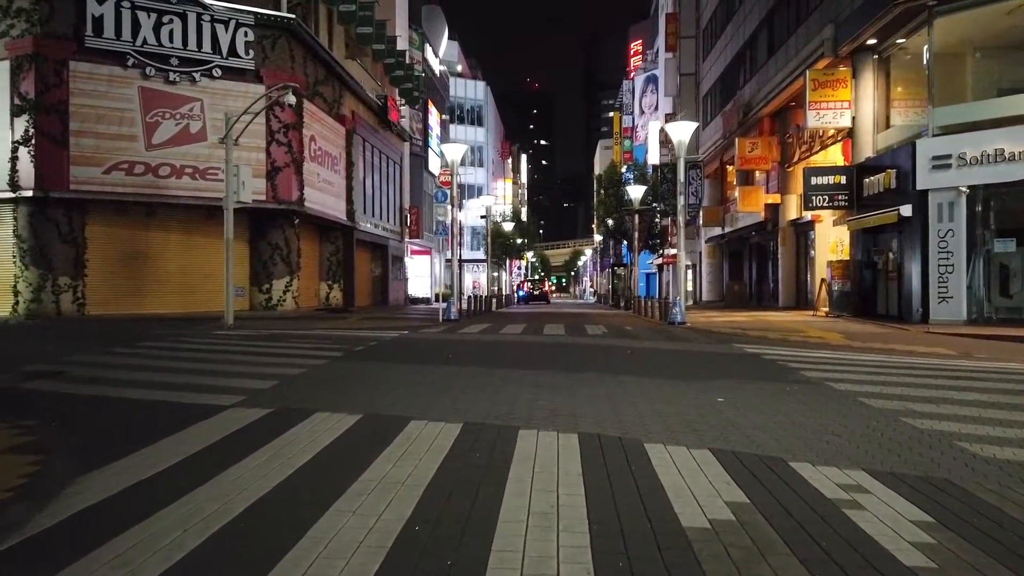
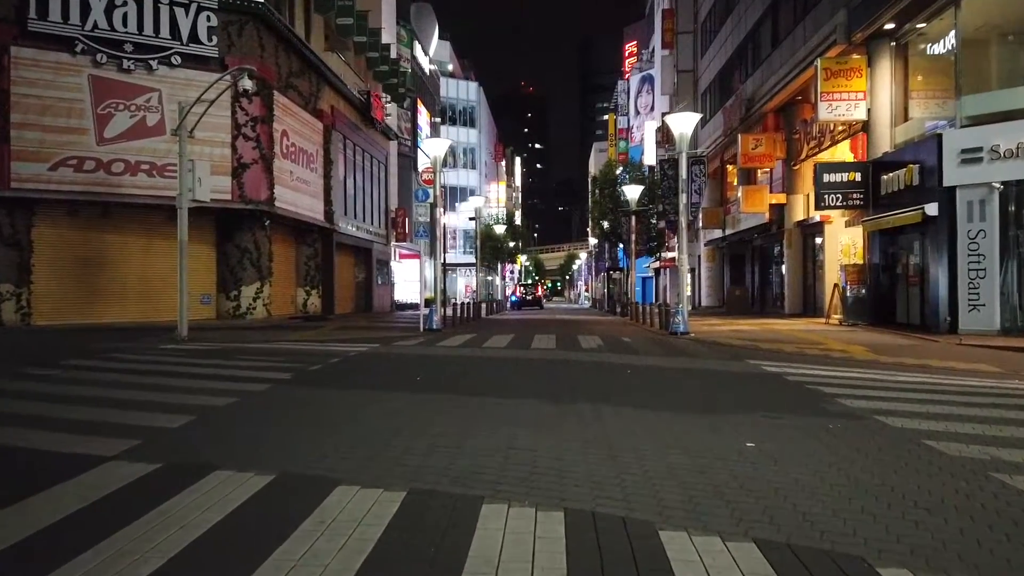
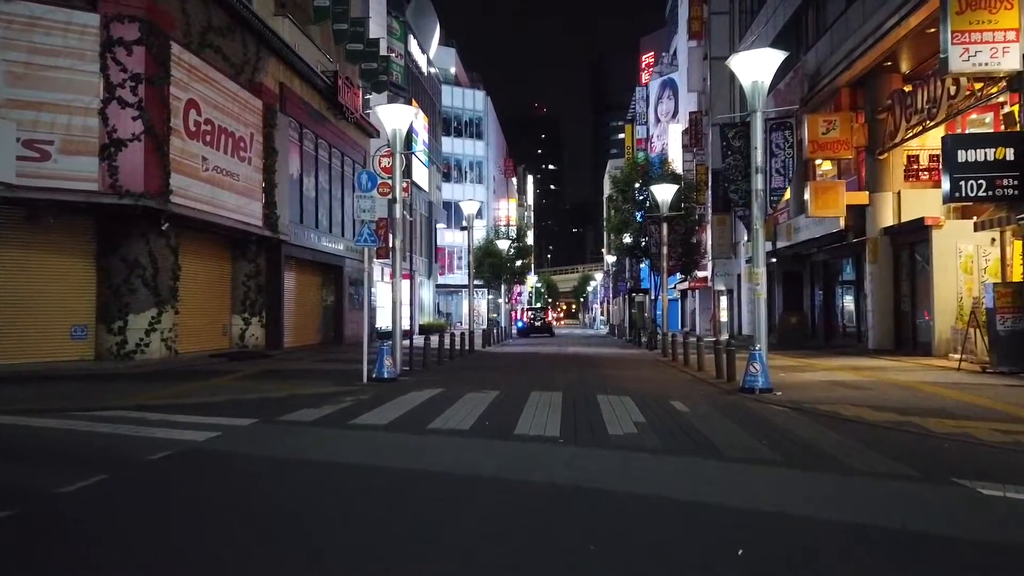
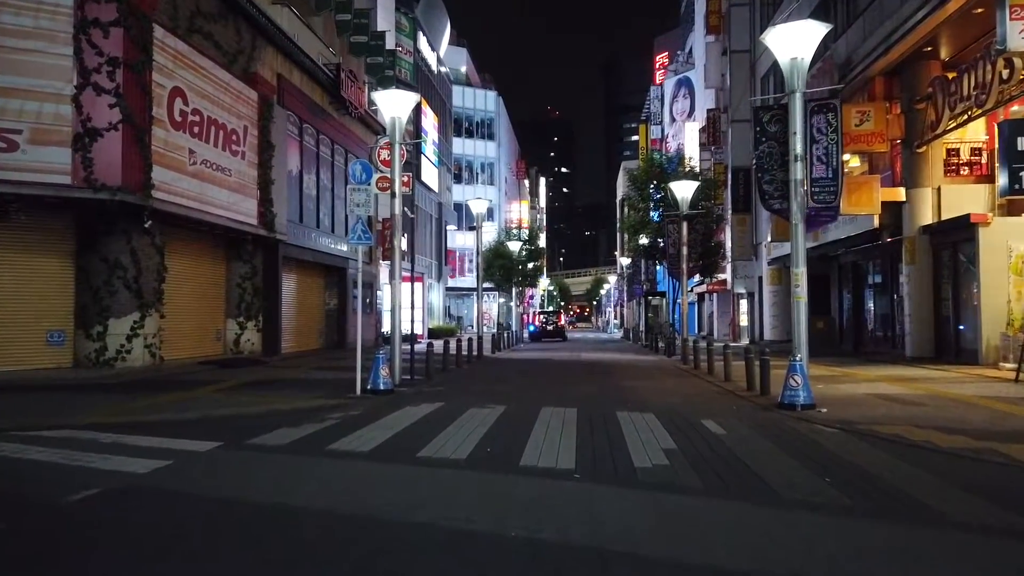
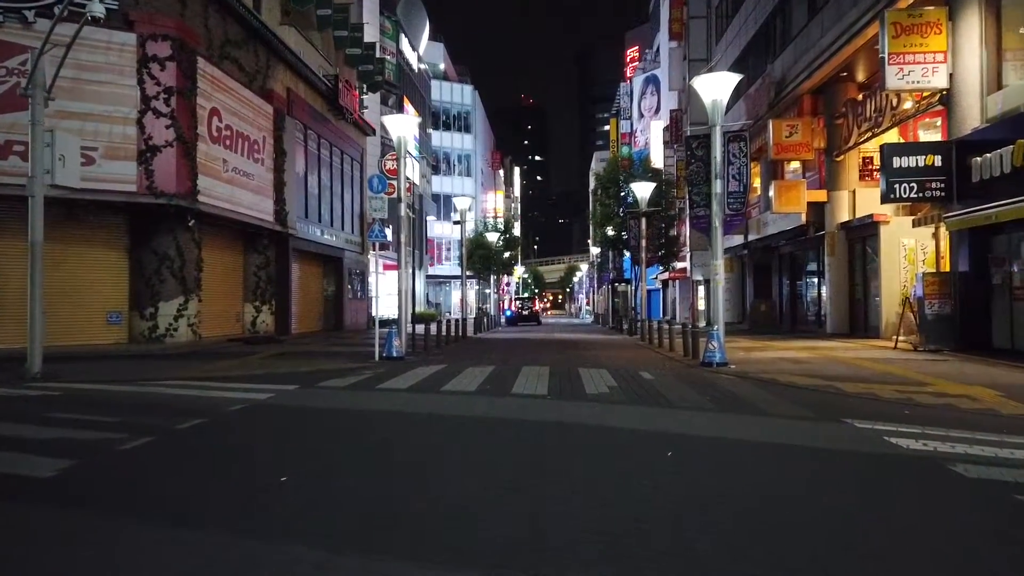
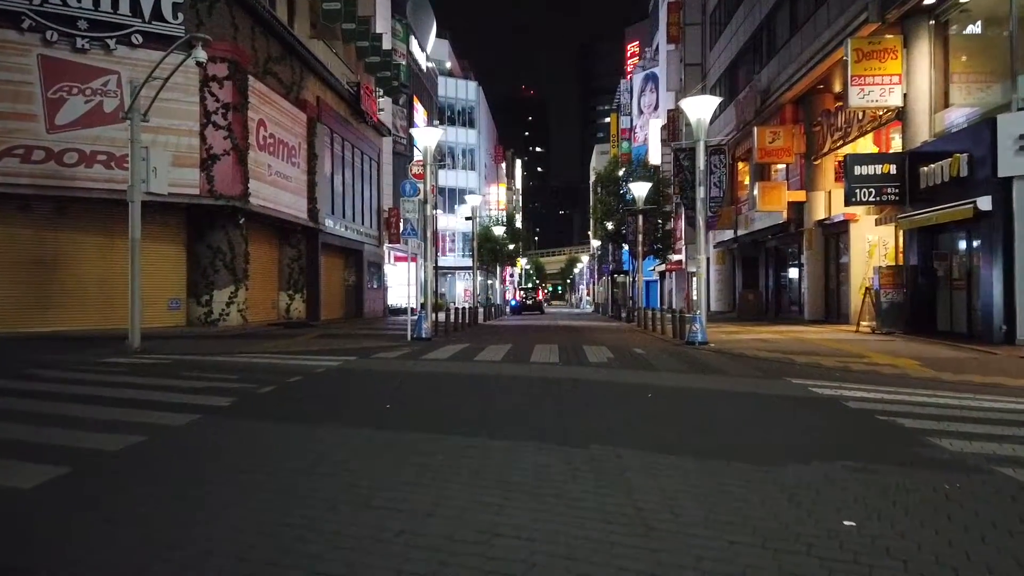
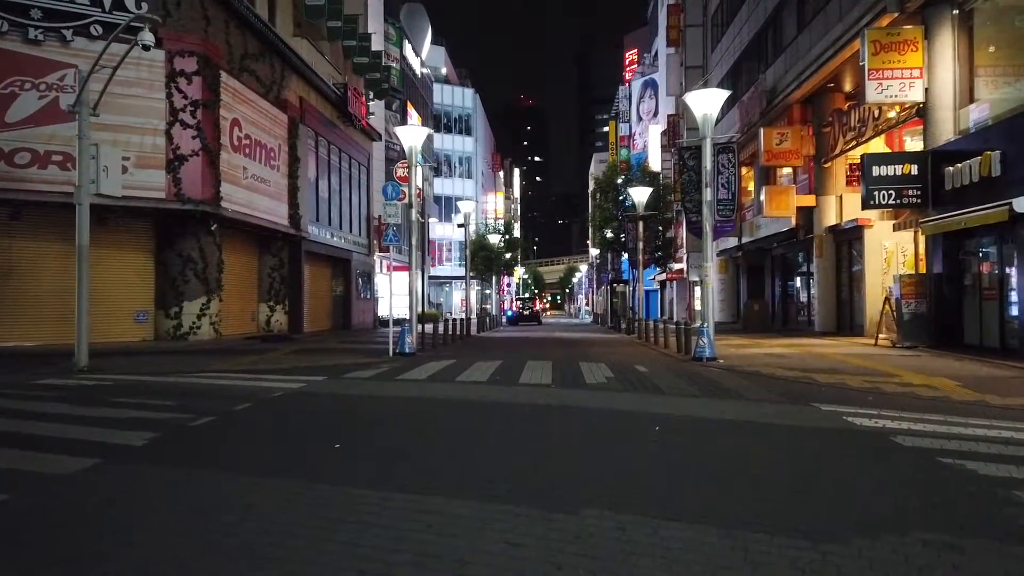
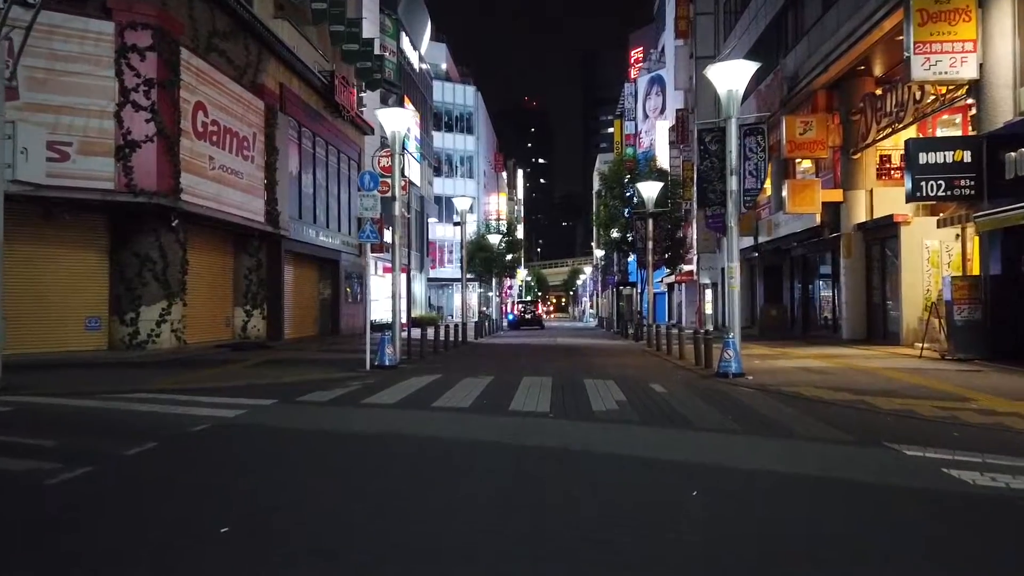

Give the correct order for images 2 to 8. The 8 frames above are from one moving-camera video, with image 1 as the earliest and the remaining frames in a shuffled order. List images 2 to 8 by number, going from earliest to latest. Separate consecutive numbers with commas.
2, 6, 7, 5, 8, 3, 4
